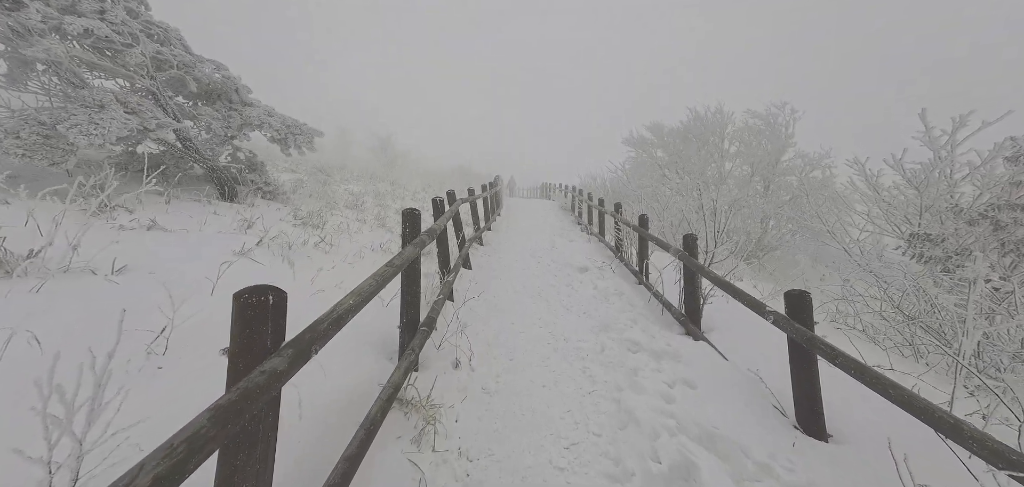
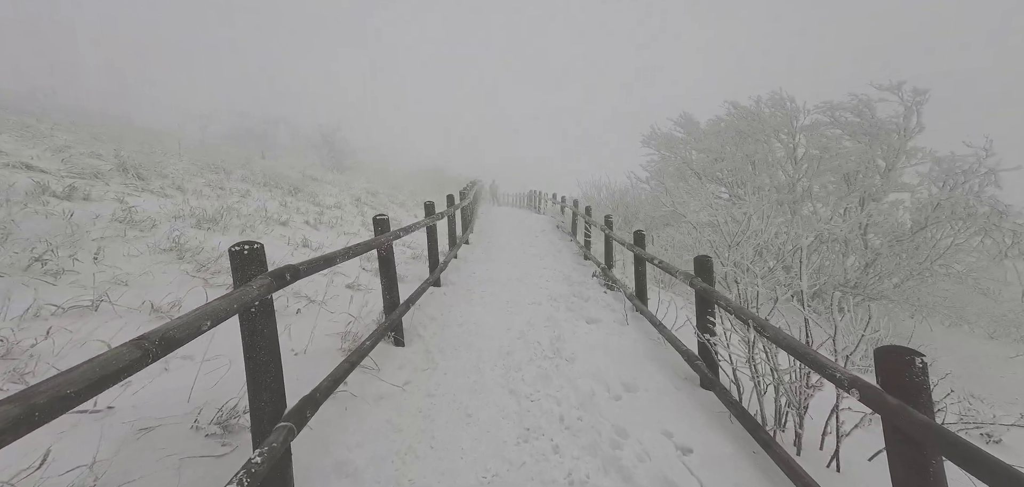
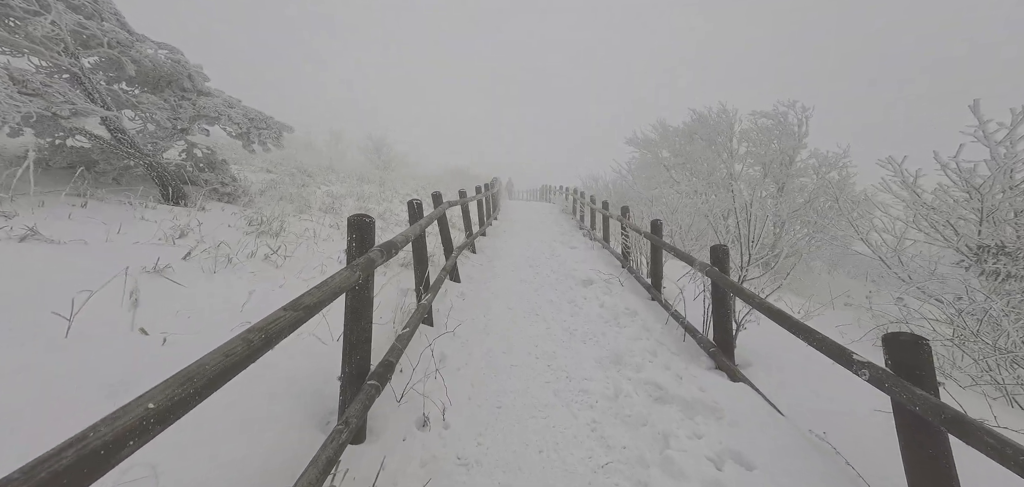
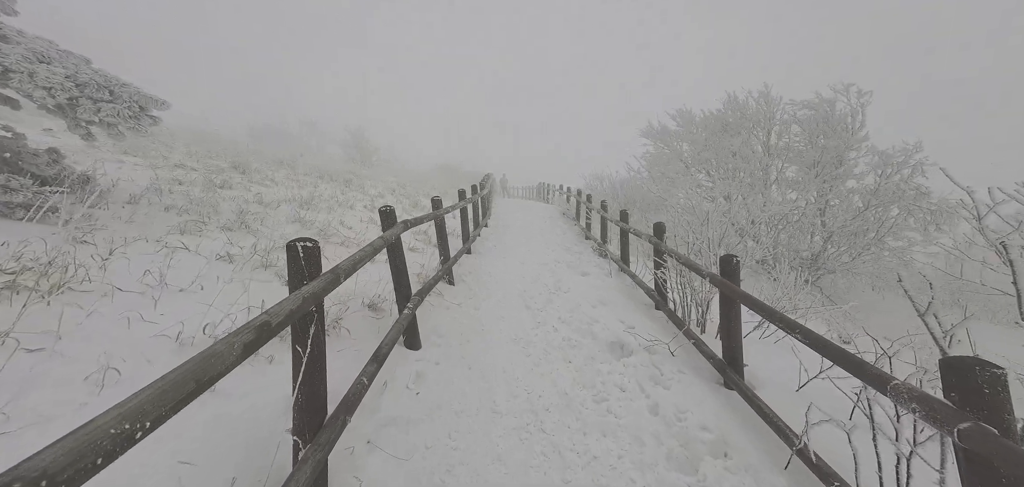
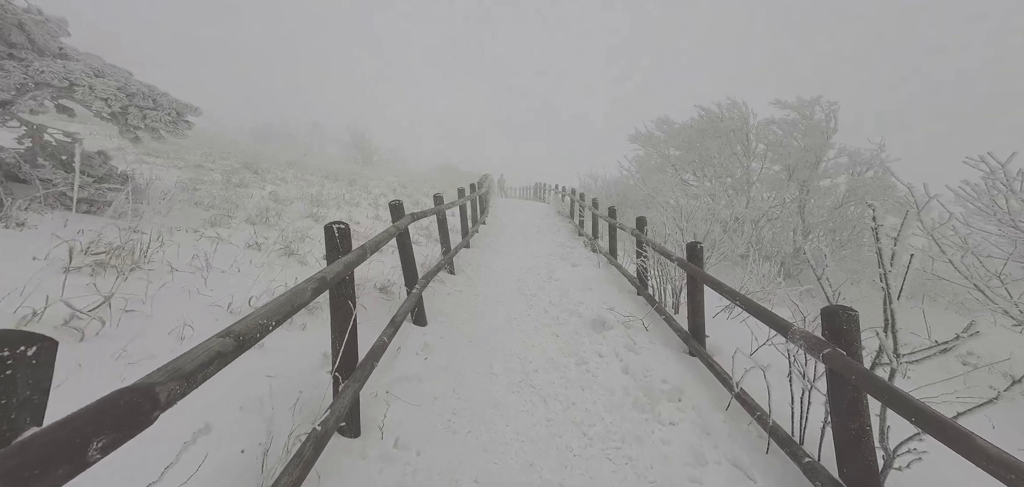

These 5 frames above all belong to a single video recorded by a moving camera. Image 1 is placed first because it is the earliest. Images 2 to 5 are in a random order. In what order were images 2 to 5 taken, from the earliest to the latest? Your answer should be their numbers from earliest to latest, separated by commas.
3, 5, 4, 2
